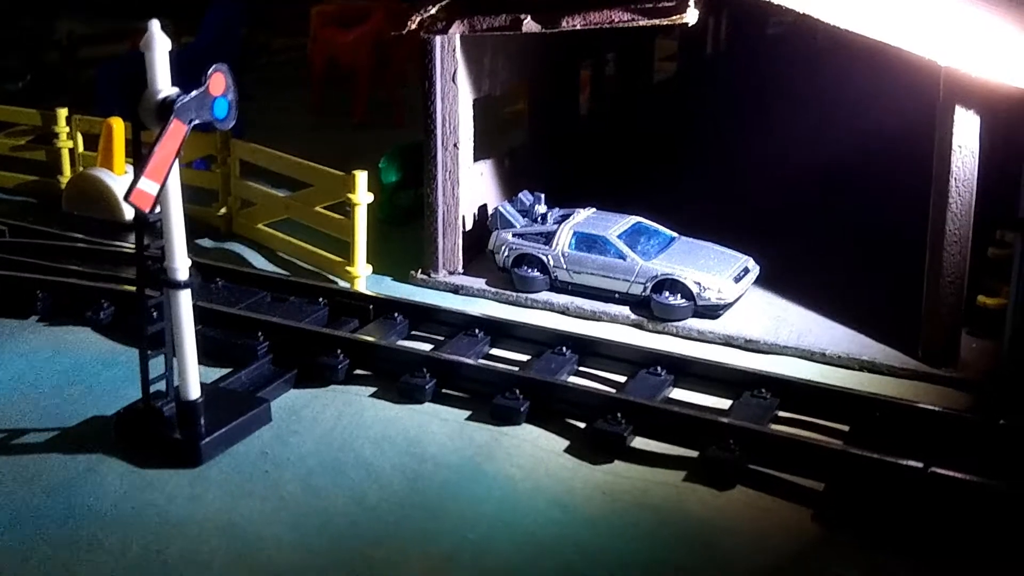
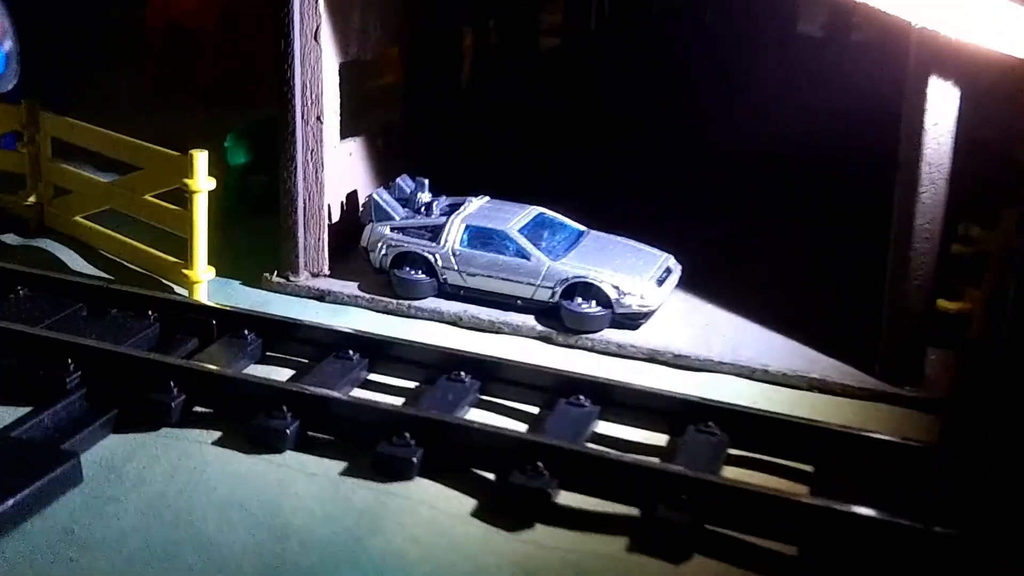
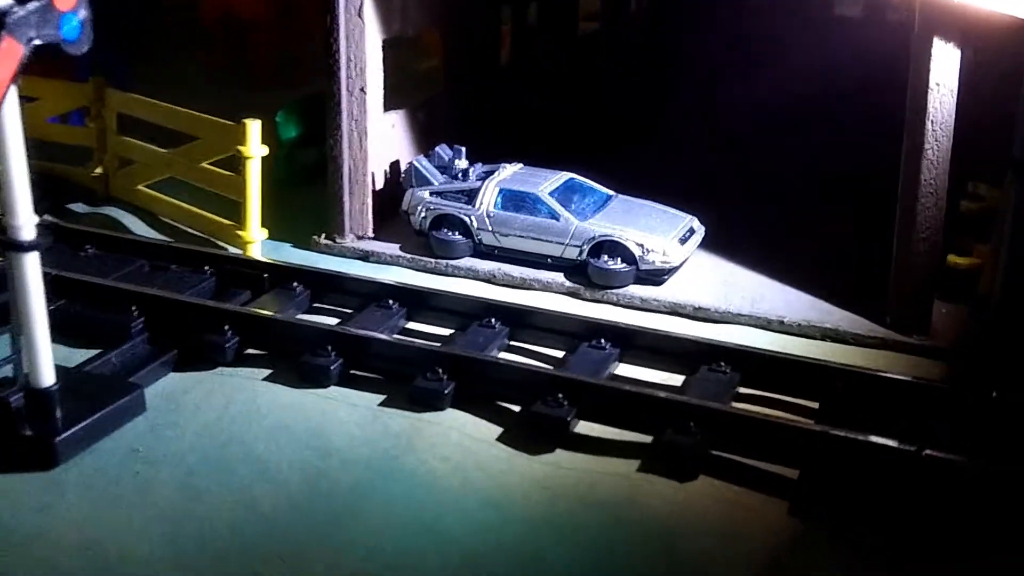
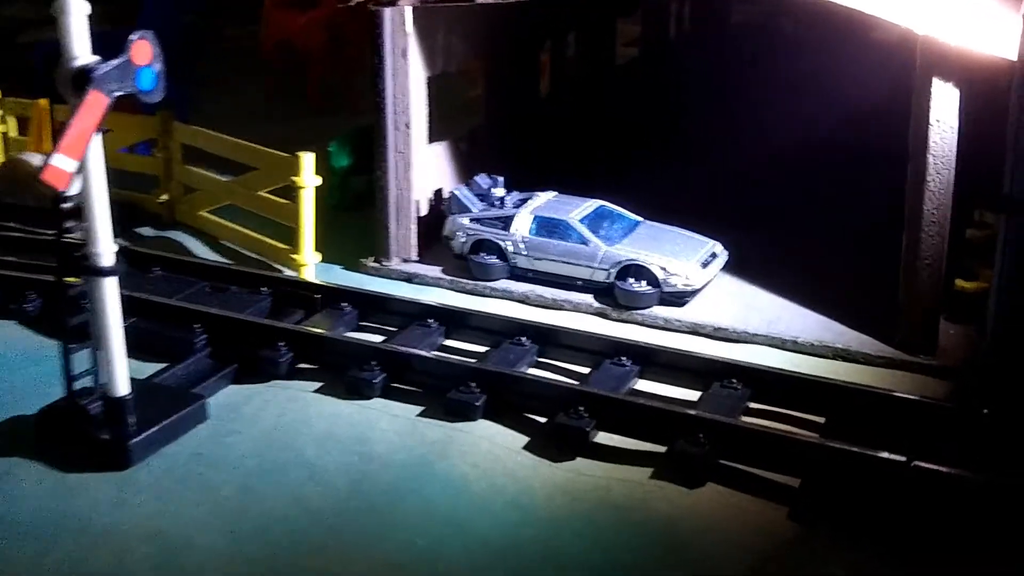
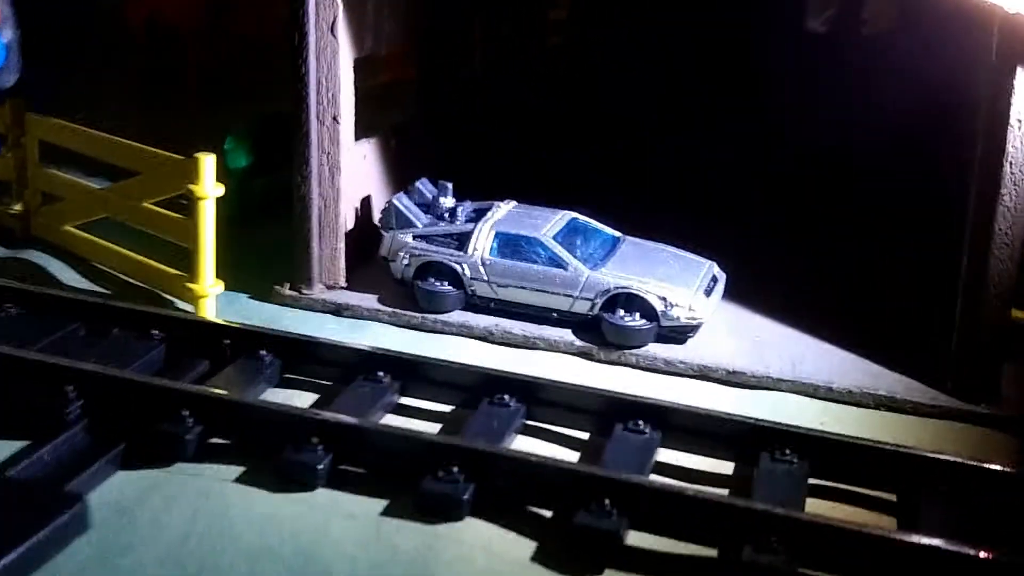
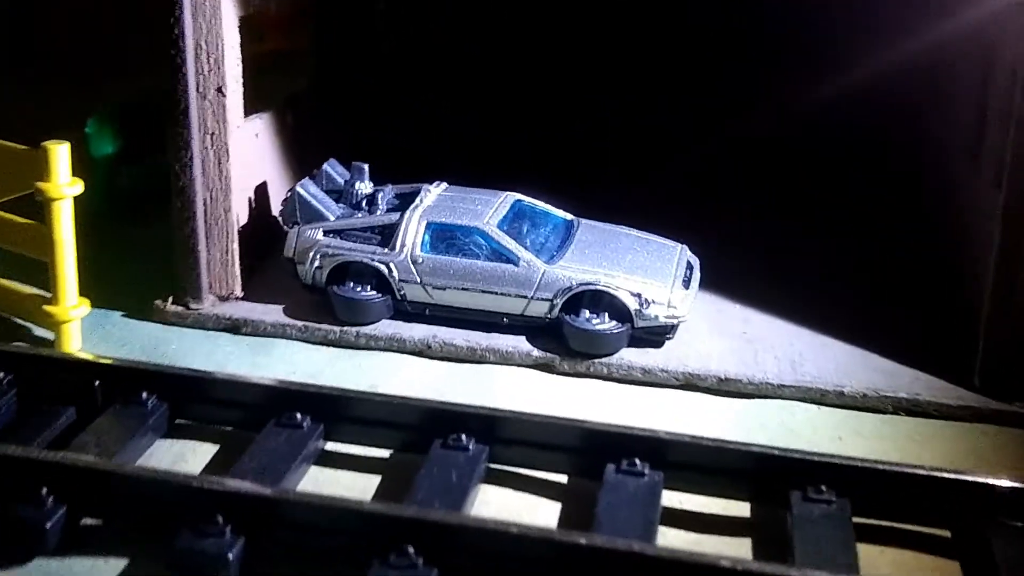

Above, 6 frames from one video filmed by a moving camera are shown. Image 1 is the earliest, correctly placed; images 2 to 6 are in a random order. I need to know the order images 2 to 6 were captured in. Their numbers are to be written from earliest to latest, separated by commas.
4, 3, 2, 5, 6
